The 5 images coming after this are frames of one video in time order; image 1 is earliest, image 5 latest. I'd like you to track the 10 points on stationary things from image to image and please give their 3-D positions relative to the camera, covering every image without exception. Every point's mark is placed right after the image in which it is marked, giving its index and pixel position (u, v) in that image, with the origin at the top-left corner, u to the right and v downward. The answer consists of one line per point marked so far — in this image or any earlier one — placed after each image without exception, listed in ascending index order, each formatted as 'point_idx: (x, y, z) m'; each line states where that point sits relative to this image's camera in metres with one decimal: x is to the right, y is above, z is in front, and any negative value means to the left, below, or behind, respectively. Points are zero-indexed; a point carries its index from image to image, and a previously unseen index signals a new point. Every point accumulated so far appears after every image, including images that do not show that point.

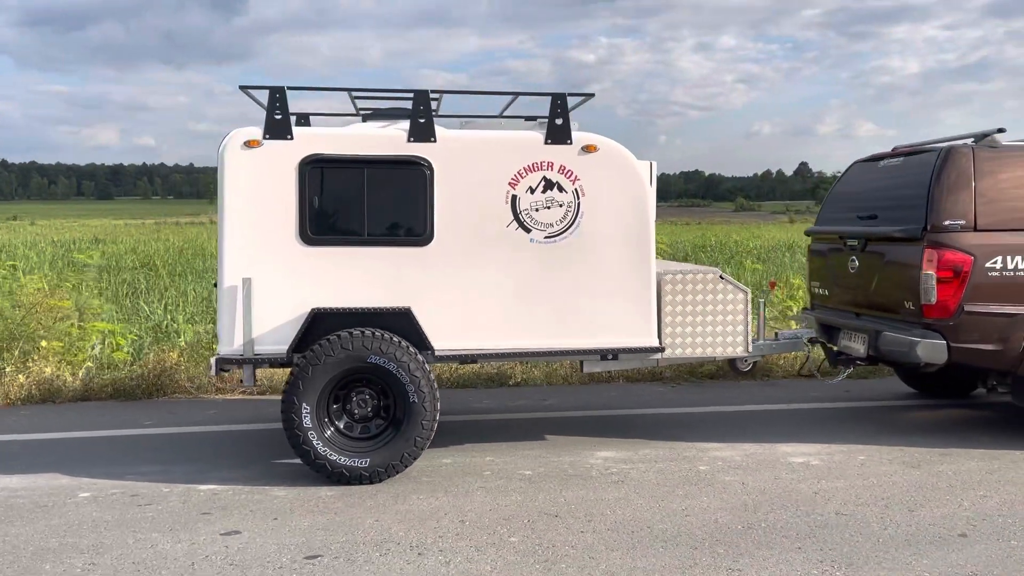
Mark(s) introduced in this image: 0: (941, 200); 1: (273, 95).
0: (+2.6, +0.5, +5.4) m
1: (-1.4, +1.1, +5.0) m
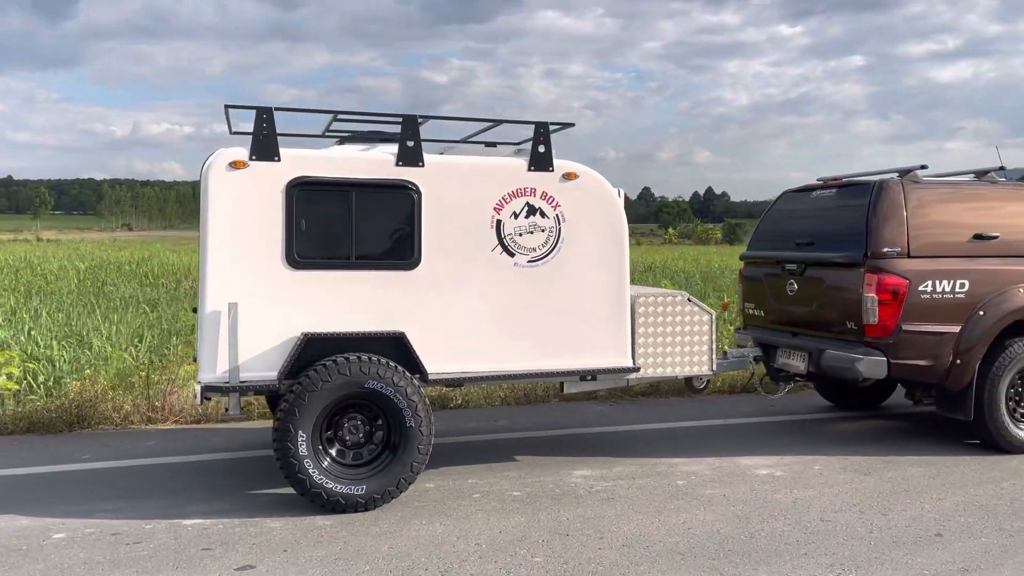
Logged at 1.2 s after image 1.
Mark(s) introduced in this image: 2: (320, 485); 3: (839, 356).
0: (+2.5, +0.4, +5.9) m
1: (-1.4, +0.9, +4.9) m
2: (-1.0, -1.0, +4.6) m
3: (+2.2, -0.5, +6.0) m
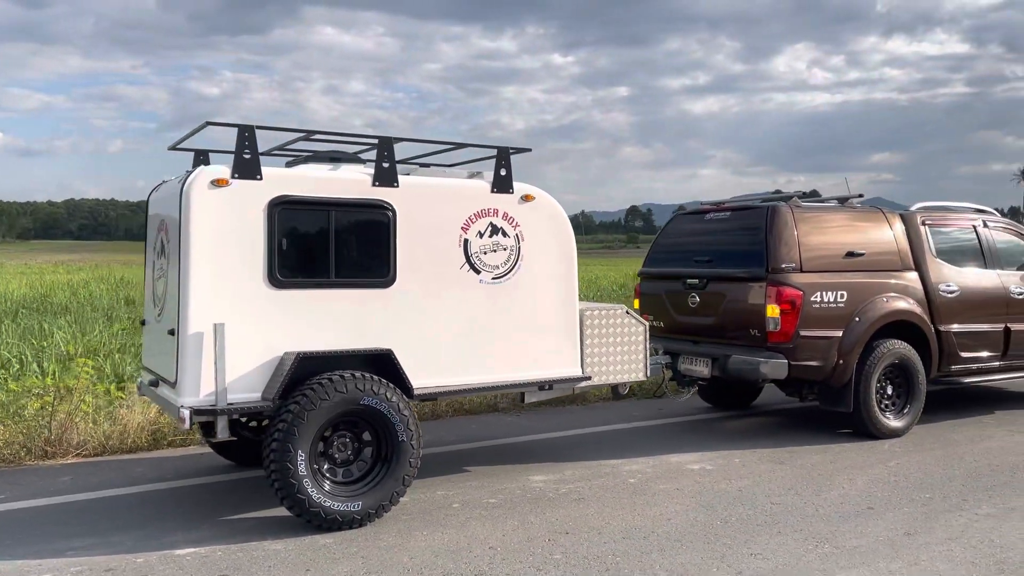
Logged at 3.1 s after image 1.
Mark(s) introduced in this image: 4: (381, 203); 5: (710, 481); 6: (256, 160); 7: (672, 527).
0: (+2.0, +0.3, +6.7) m
1: (-1.5, +0.8, +4.8) m
2: (-1.0, -1.1, +4.6) m
3: (+1.8, -0.6, +6.7) m
4: (-0.8, +0.5, +5.2) m
5: (+1.3, -1.3, +5.8) m
6: (-1.4, +0.7, +4.9) m
7: (+0.9, -1.3, +4.8) m
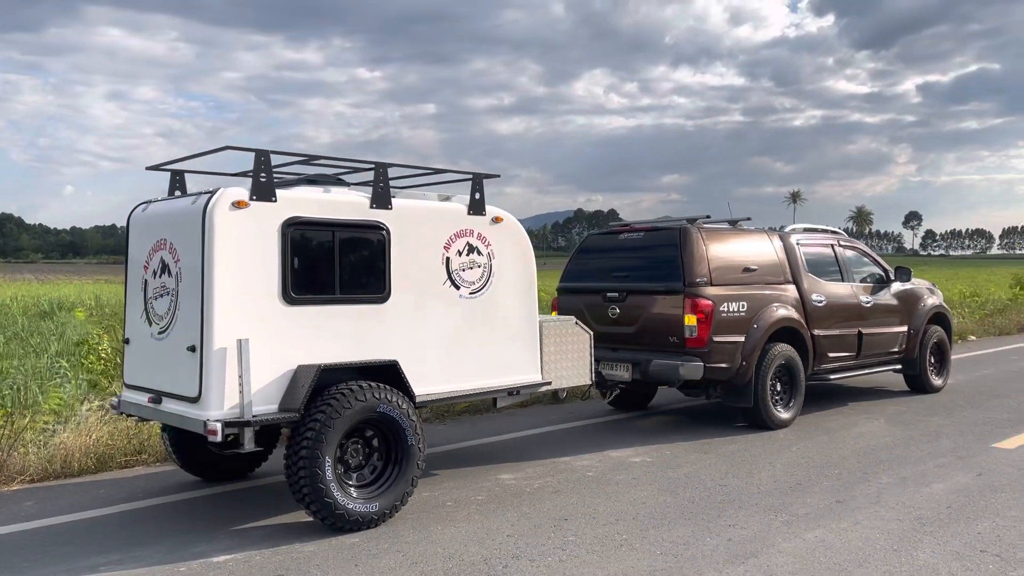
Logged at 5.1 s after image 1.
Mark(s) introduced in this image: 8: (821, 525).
0: (+1.6, +0.2, +7.7) m
1: (-1.4, +0.7, +5.0) m
2: (-0.9, -1.2, +4.9) m
3: (+1.3, -0.7, +7.6) m
4: (-0.9, +0.4, +5.6) m
5: (+1.1, -1.4, +6.5) m
6: (-1.4, +0.6, +5.1) m
7: (+0.9, -1.4, +5.5) m
8: (+1.8, -1.4, +5.1) m
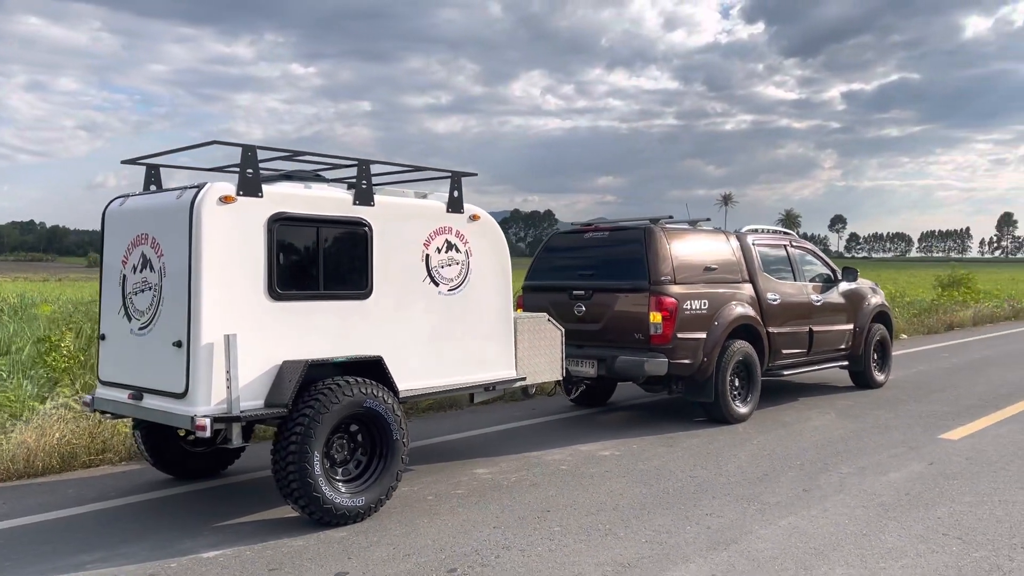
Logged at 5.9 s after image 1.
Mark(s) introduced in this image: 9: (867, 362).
0: (+1.3, +0.2, +7.9) m
1: (-1.5, +0.8, +5.0) m
2: (-1.0, -1.2, +4.9) m
3: (+1.1, -0.6, +7.8) m
4: (-1.0, +0.4, +5.6) m
5: (+0.9, -1.3, +6.7) m
6: (-1.5, +0.6, +5.1) m
7: (+0.7, -1.4, +5.6) m
8: (+1.7, -1.4, +5.4) m
9: (+4.3, -0.9, +10.7) m
